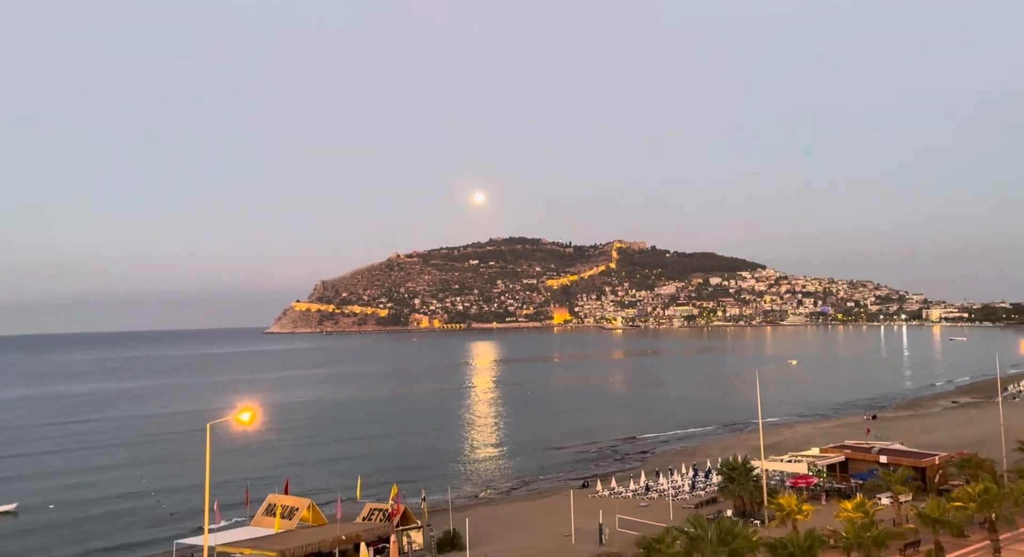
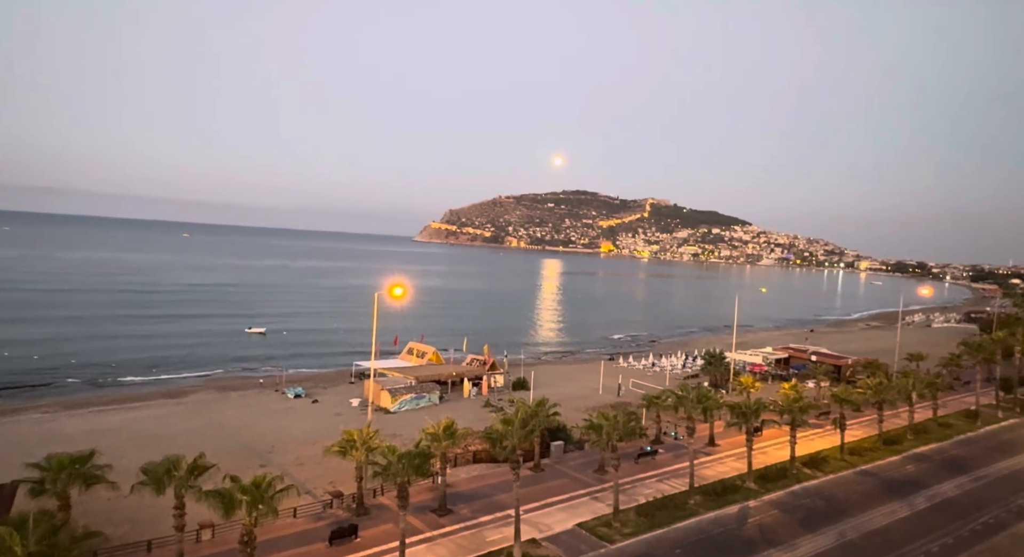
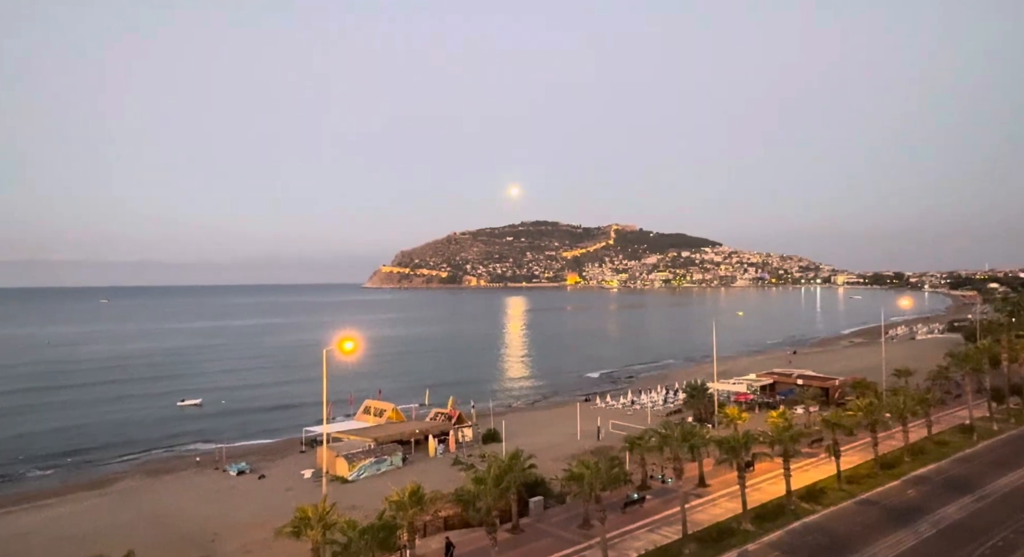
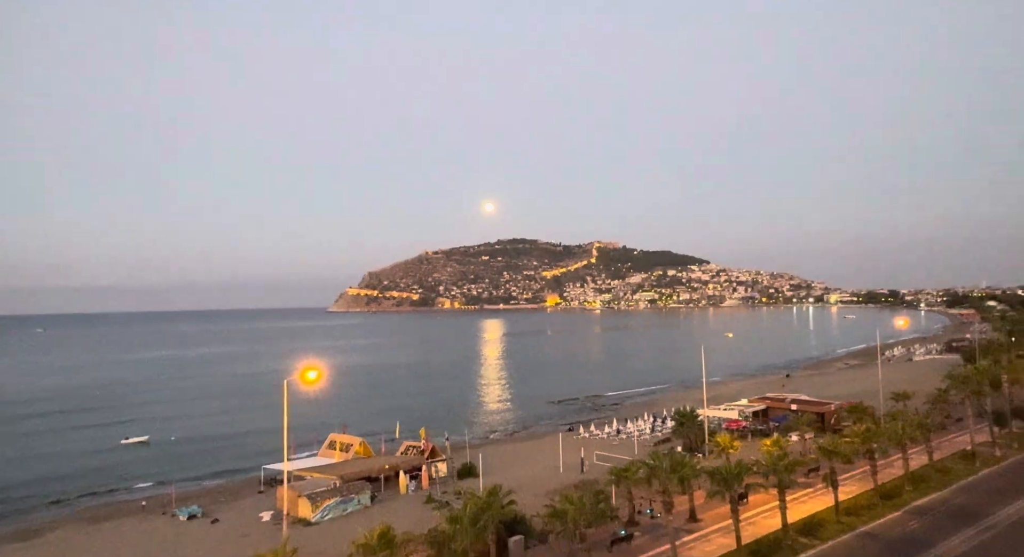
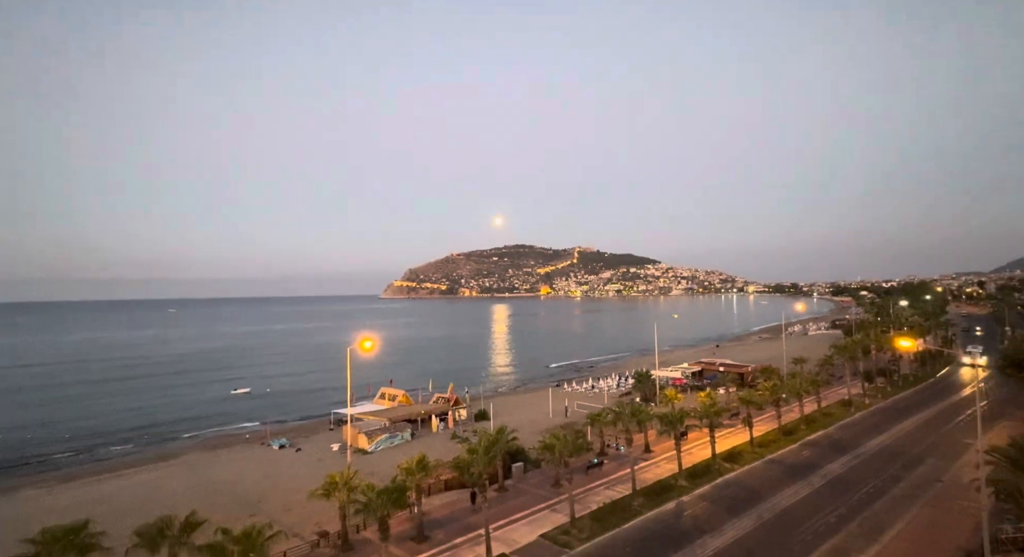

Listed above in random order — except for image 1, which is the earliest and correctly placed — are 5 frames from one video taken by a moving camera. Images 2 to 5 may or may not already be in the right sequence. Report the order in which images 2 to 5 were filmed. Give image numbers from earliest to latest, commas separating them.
4, 5, 3, 2
